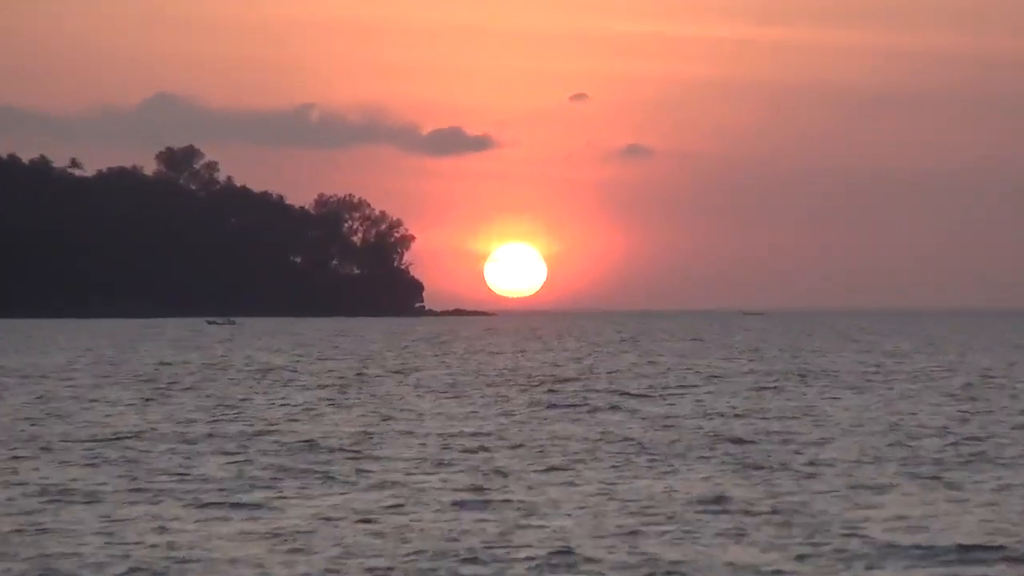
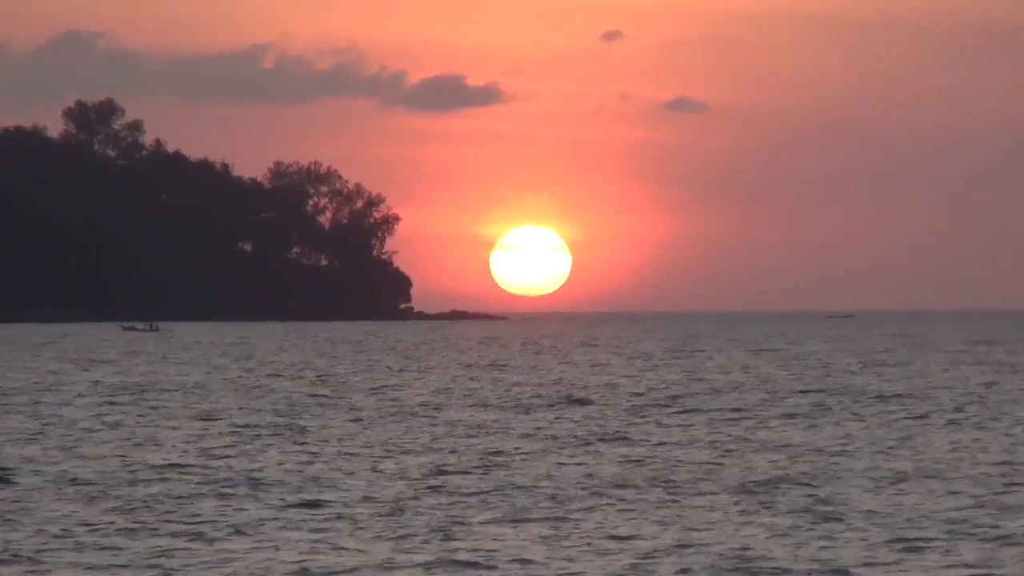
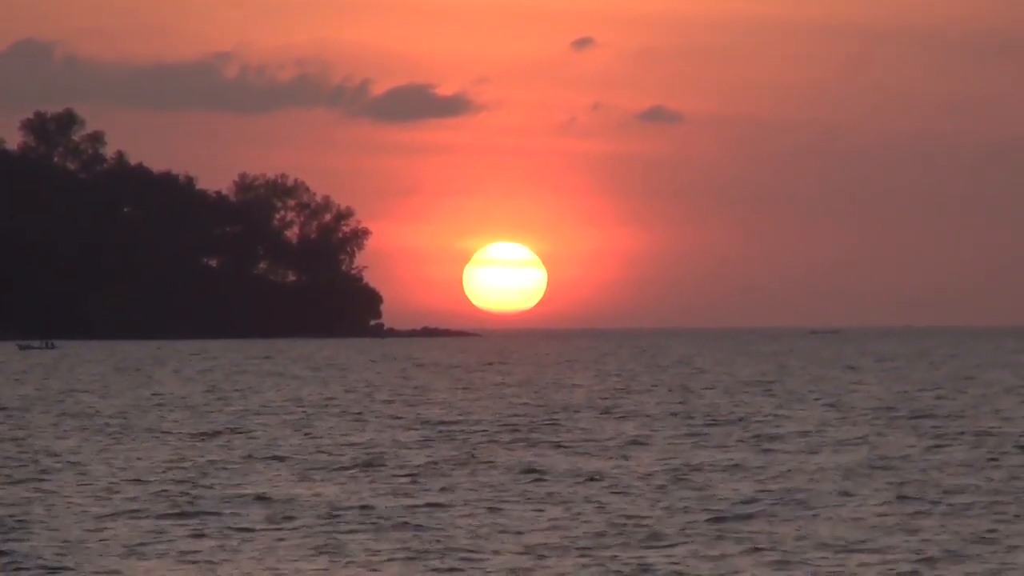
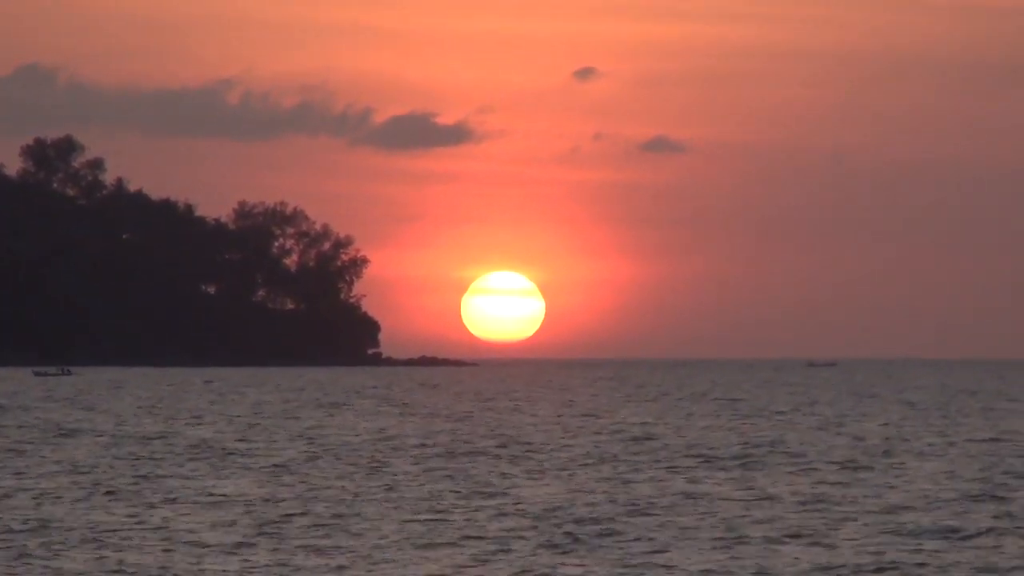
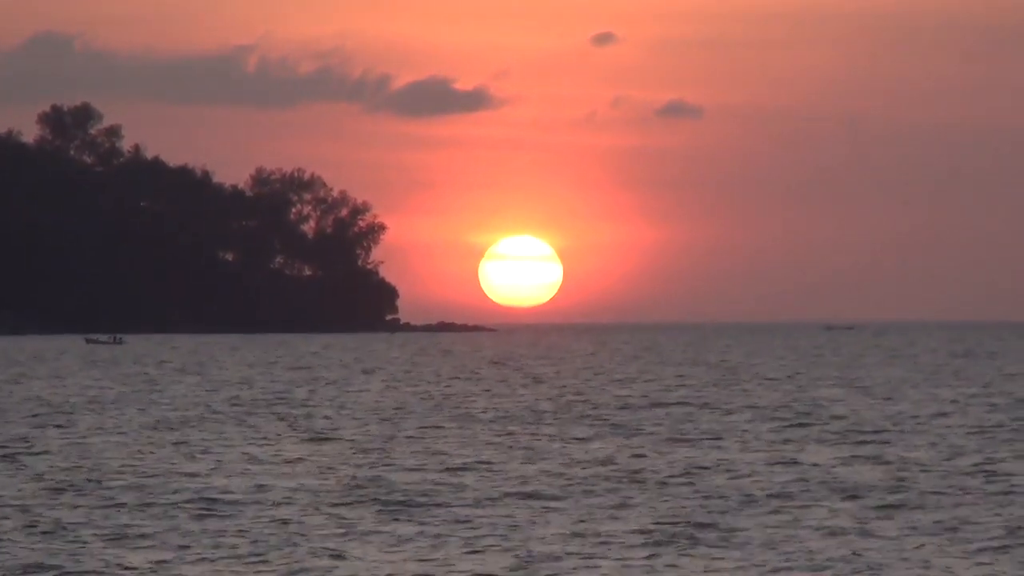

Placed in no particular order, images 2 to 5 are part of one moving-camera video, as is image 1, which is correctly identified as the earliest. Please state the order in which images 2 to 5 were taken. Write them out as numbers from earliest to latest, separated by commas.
2, 5, 4, 3
